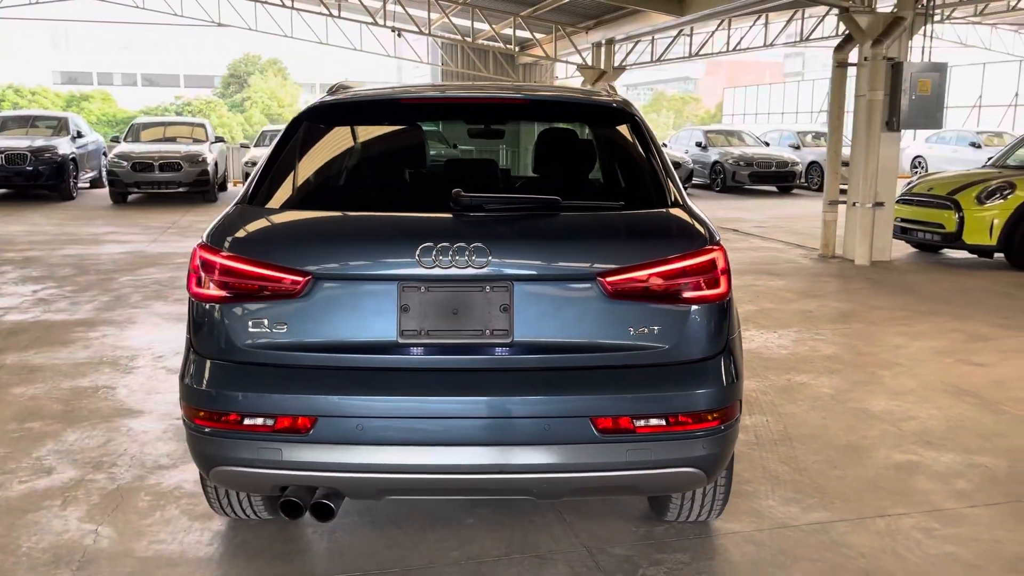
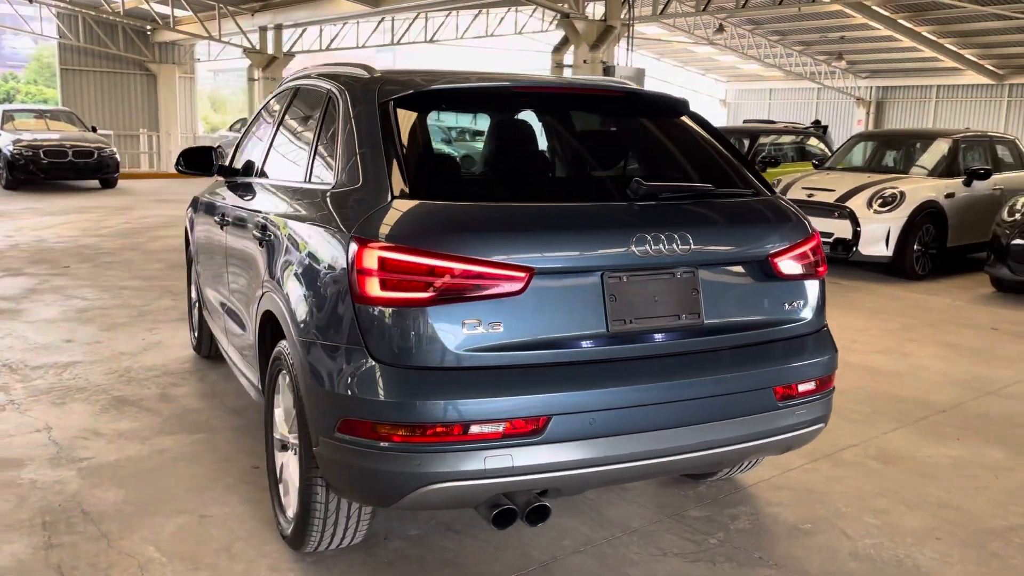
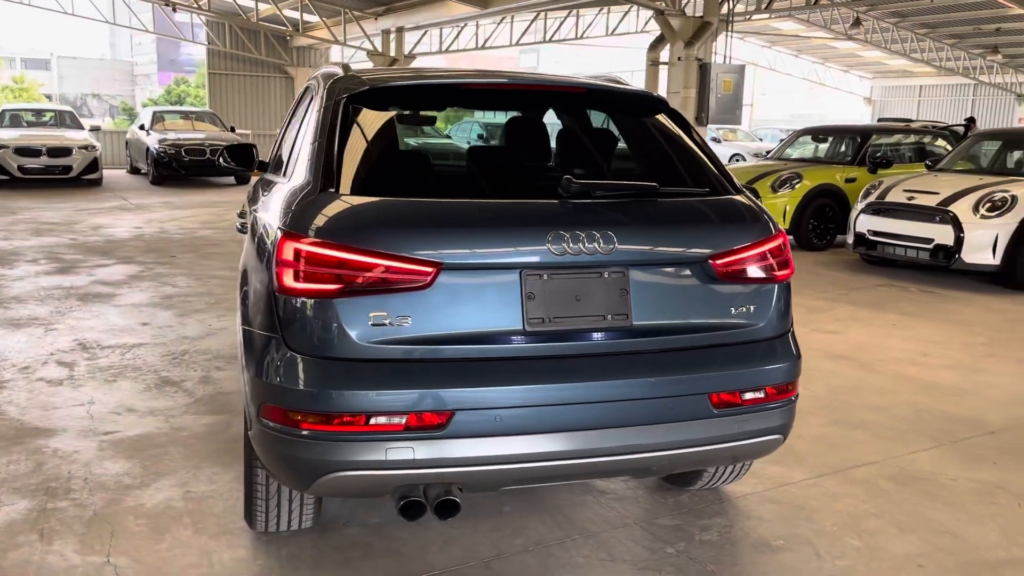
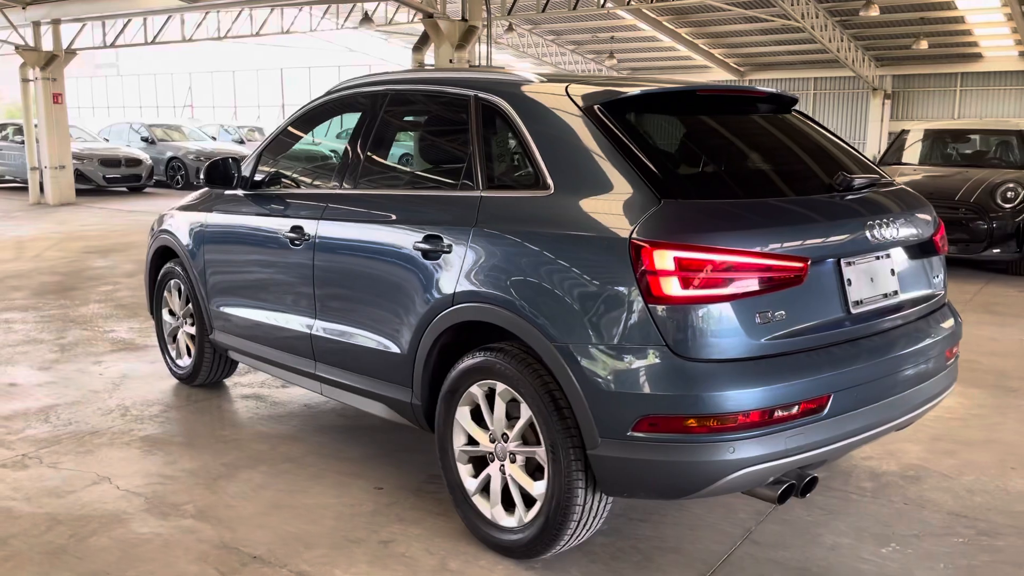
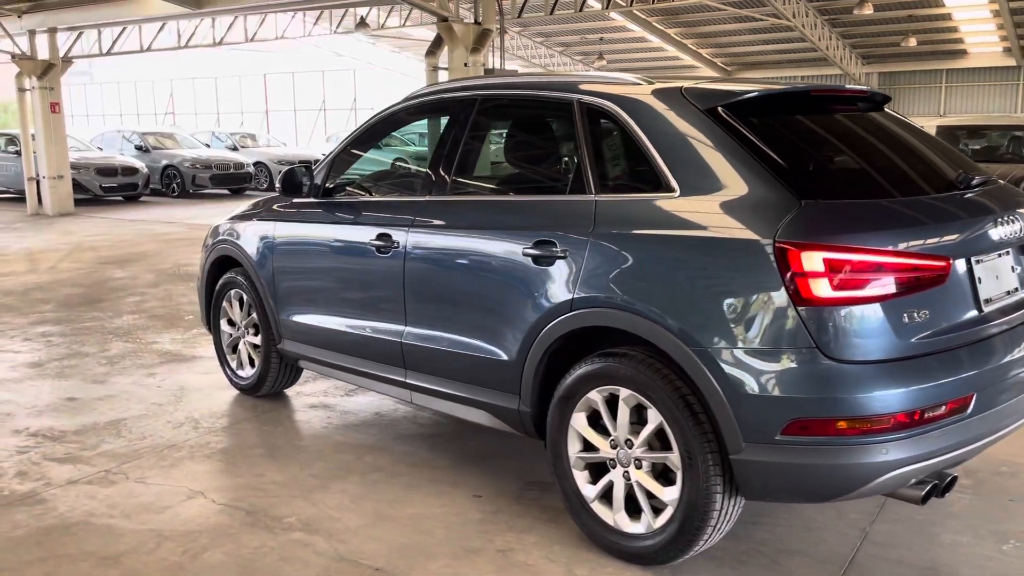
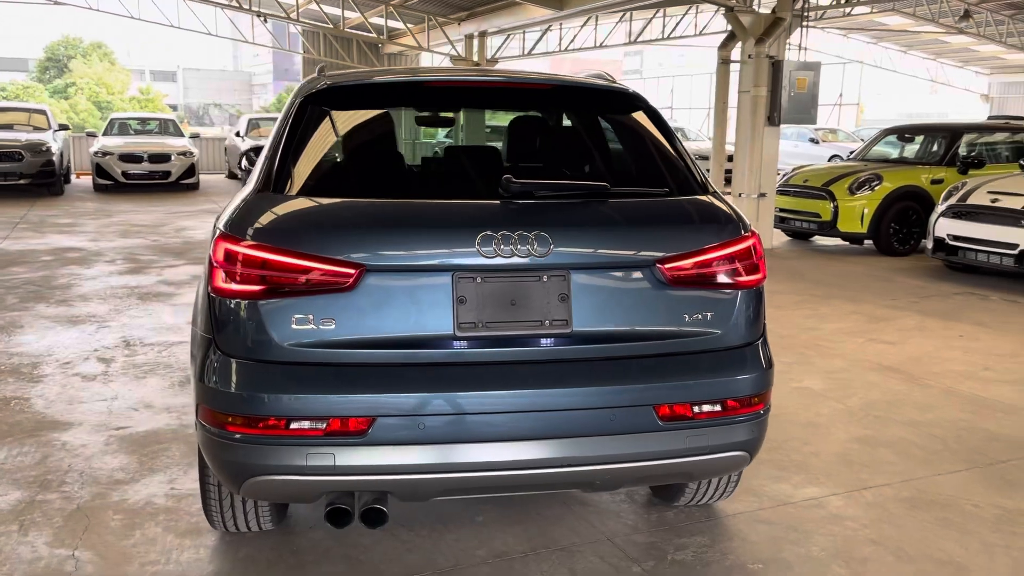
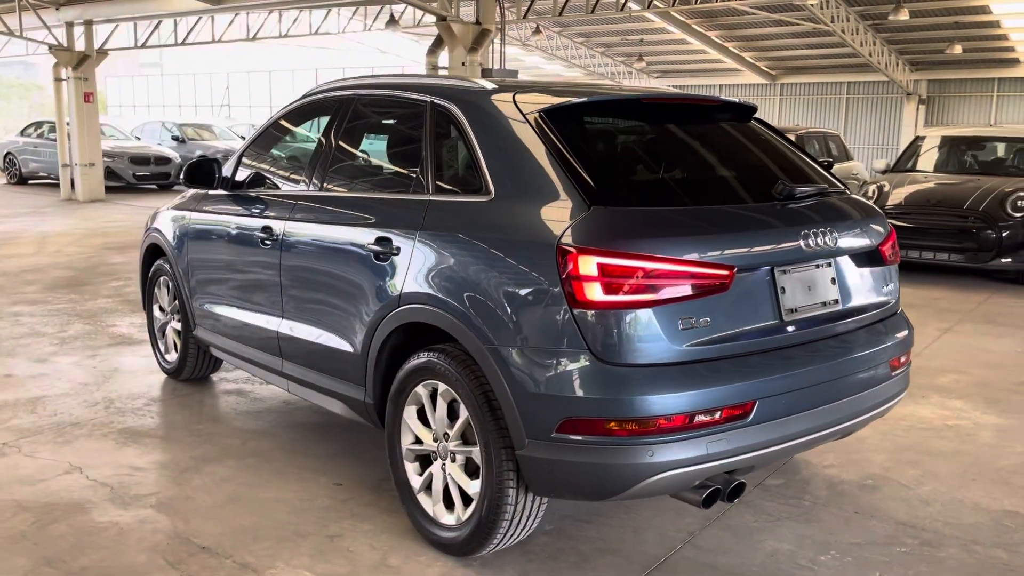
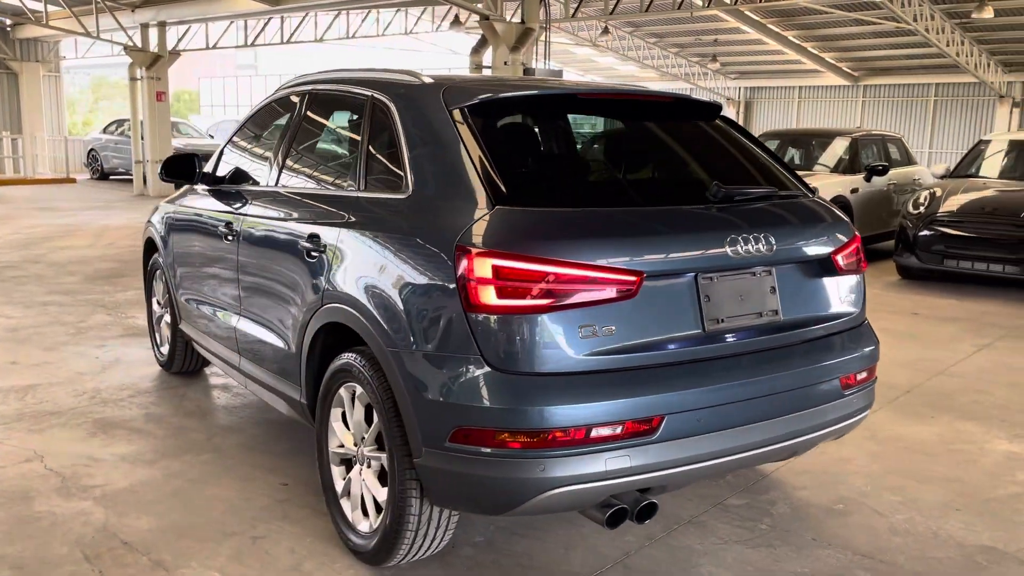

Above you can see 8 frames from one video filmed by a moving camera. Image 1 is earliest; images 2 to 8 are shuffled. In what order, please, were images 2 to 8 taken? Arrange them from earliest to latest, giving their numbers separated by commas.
6, 3, 2, 8, 7, 4, 5
